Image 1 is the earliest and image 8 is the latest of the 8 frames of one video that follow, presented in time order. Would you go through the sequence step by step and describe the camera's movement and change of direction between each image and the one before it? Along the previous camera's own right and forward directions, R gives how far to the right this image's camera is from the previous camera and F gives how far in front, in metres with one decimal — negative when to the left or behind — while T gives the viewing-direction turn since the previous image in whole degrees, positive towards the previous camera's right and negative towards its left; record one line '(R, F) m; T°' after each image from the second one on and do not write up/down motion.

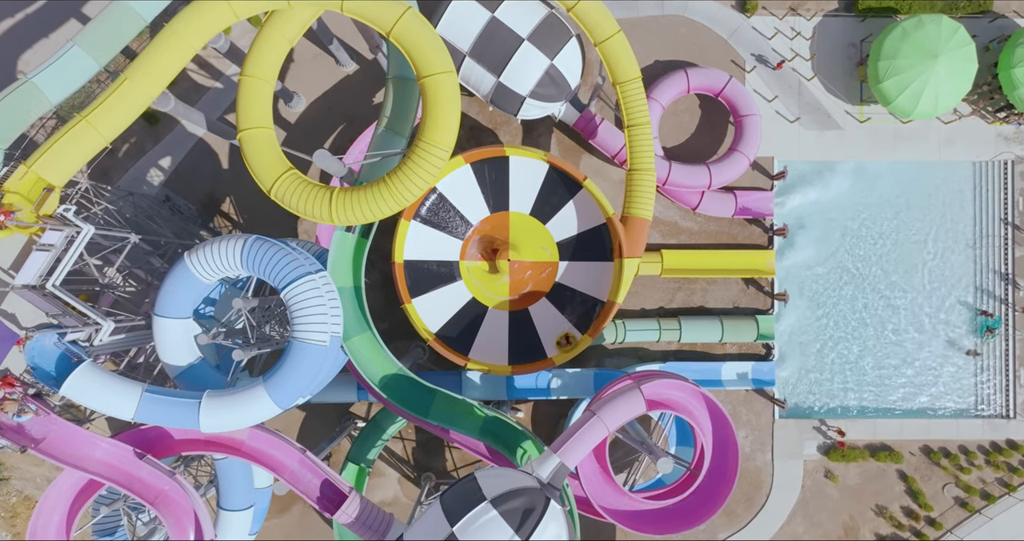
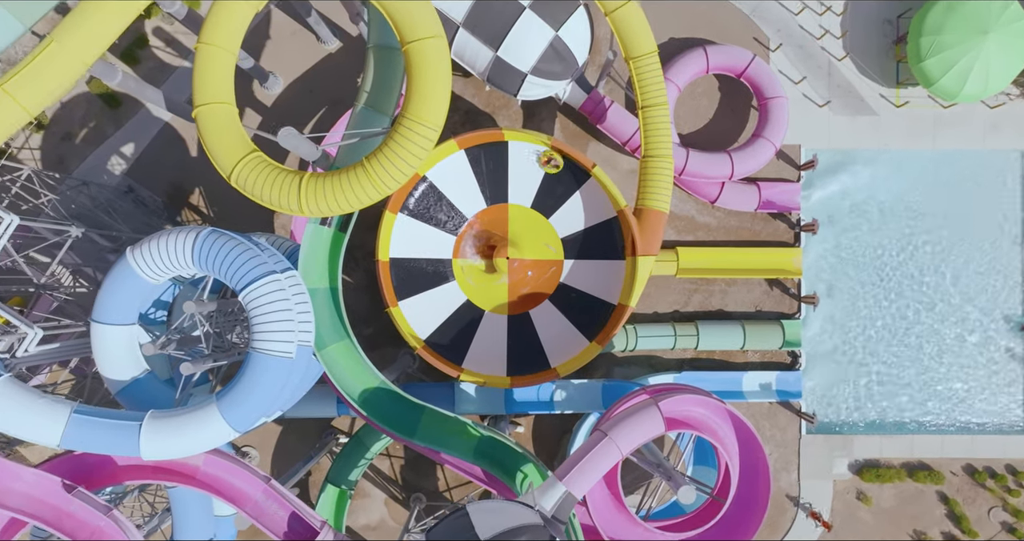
(0.0, +1.1) m; 0°
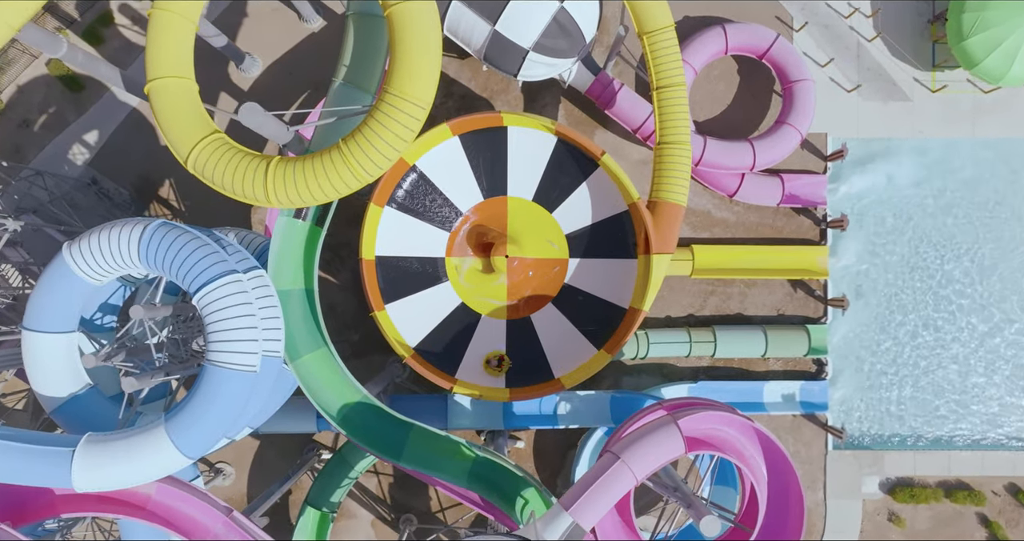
(0.0, +0.9) m; 0°
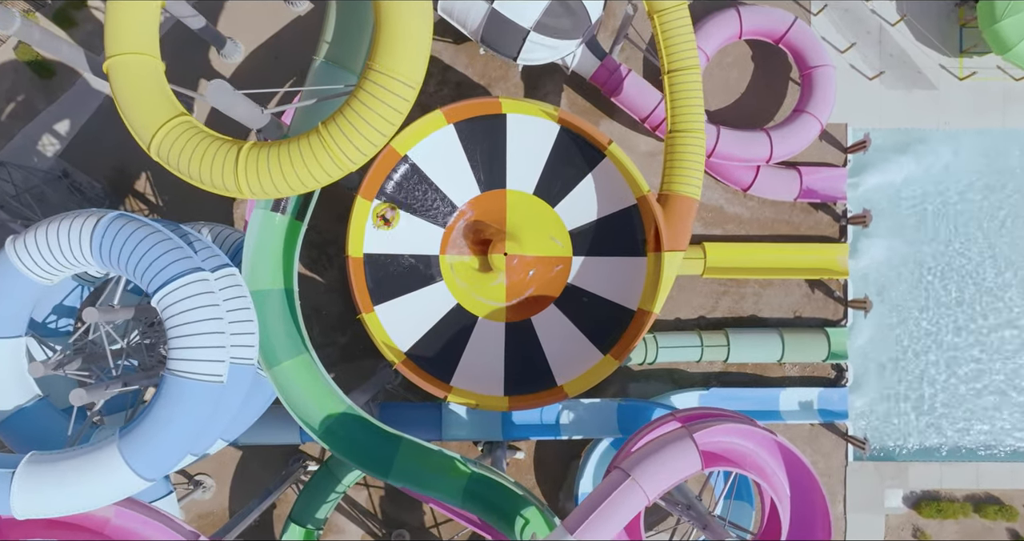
(0.0, +0.6) m; 0°
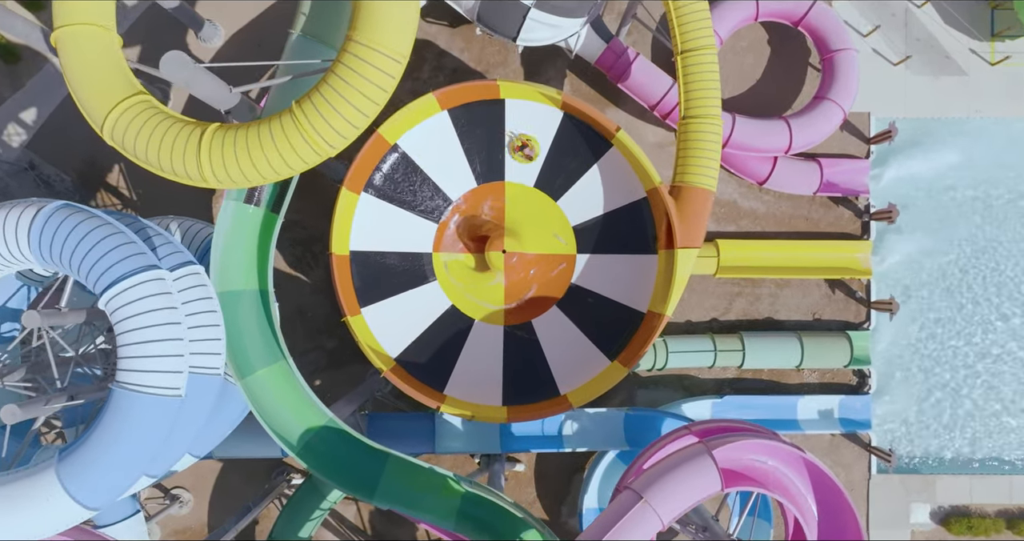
(0.0, +0.6) m; 0°
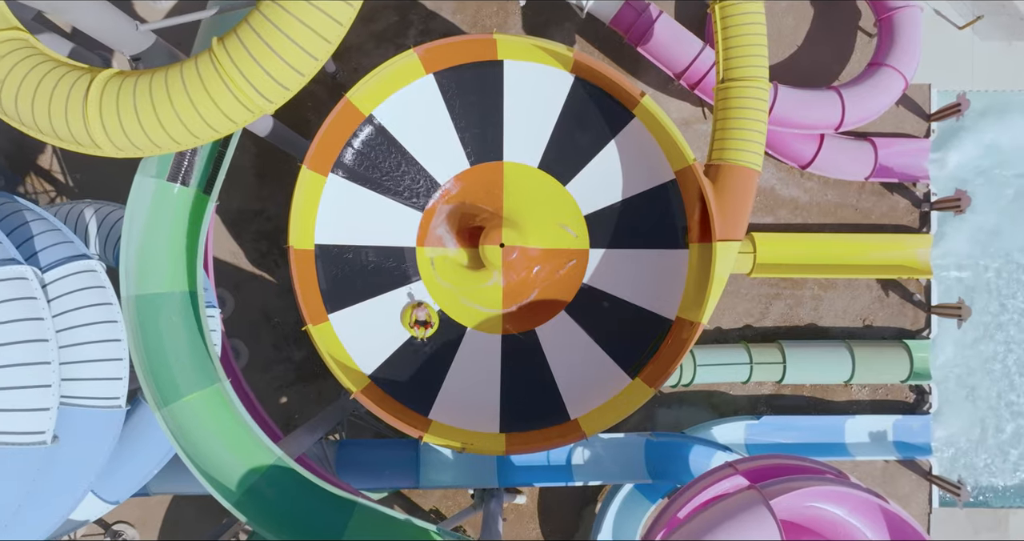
(0.0, +1.3) m; 0°
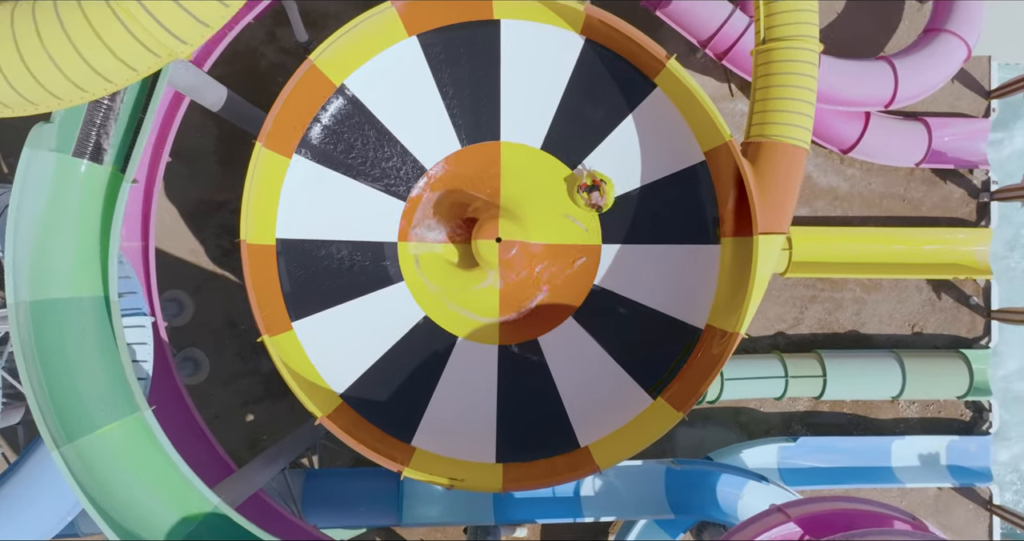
(0.0, +0.9) m; 0°
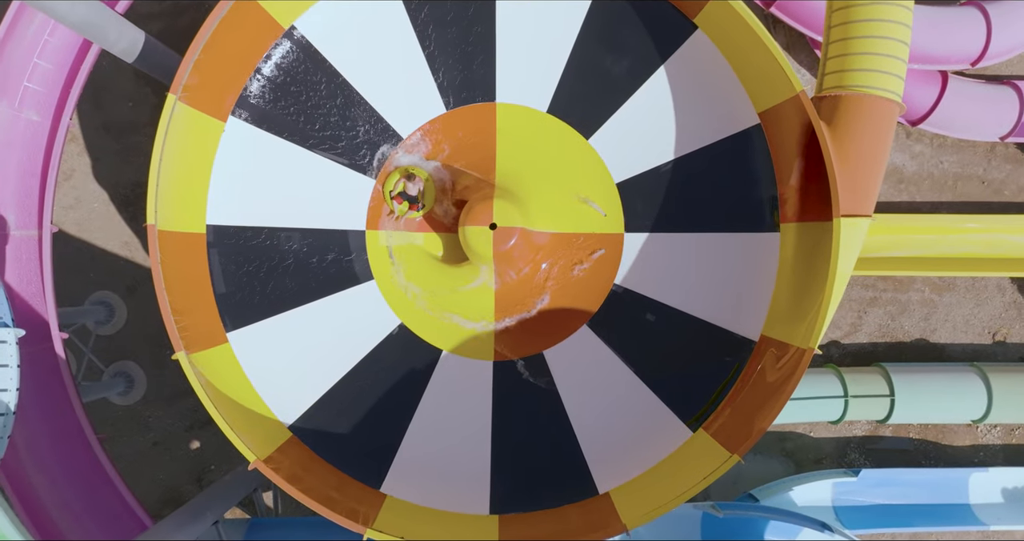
(0.0, +1.1) m; 0°
